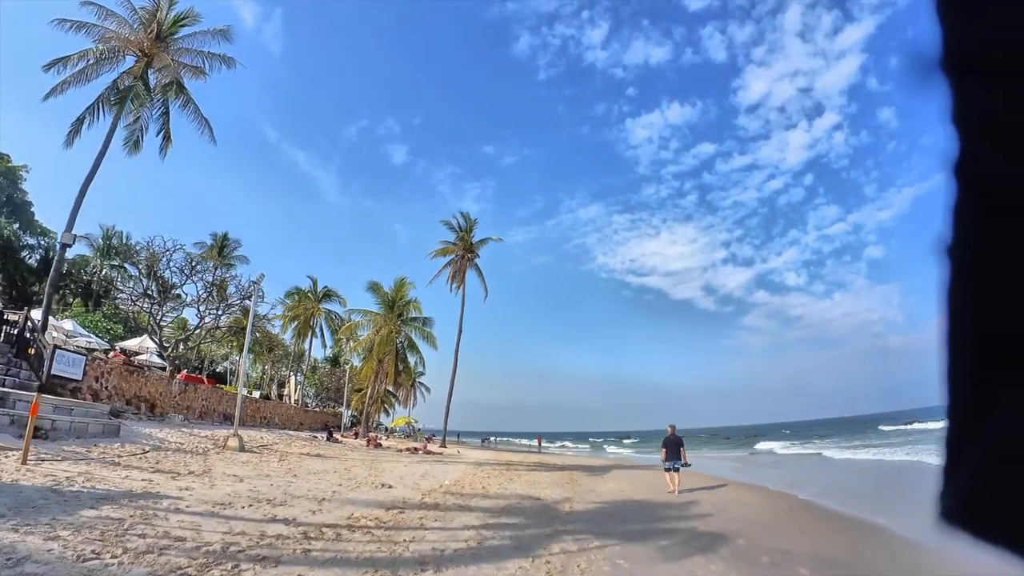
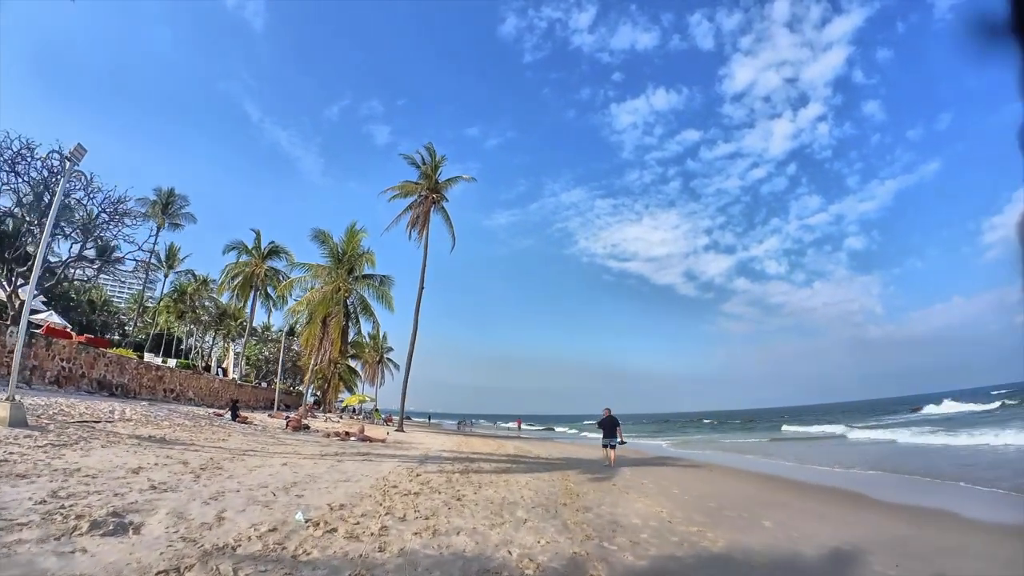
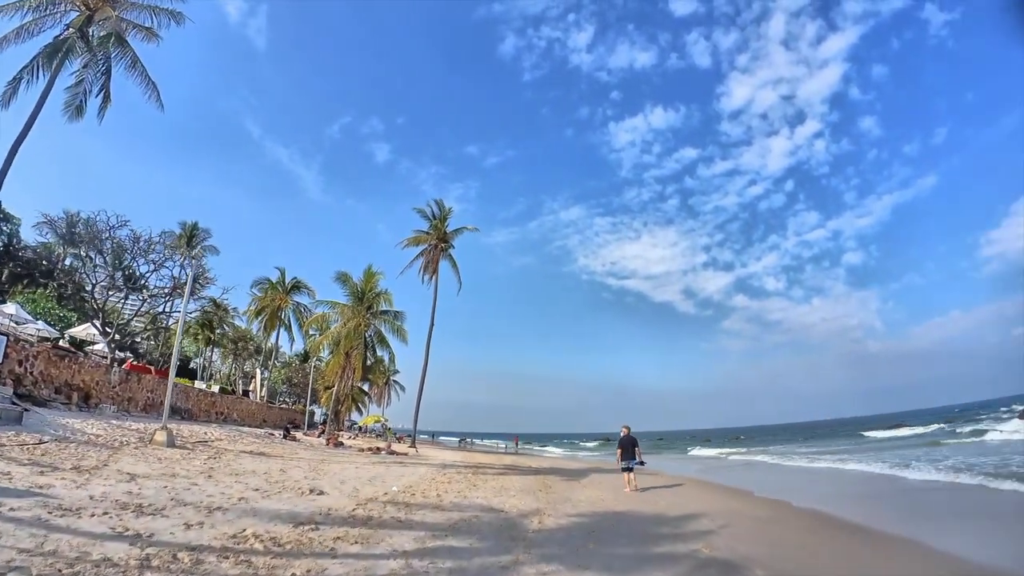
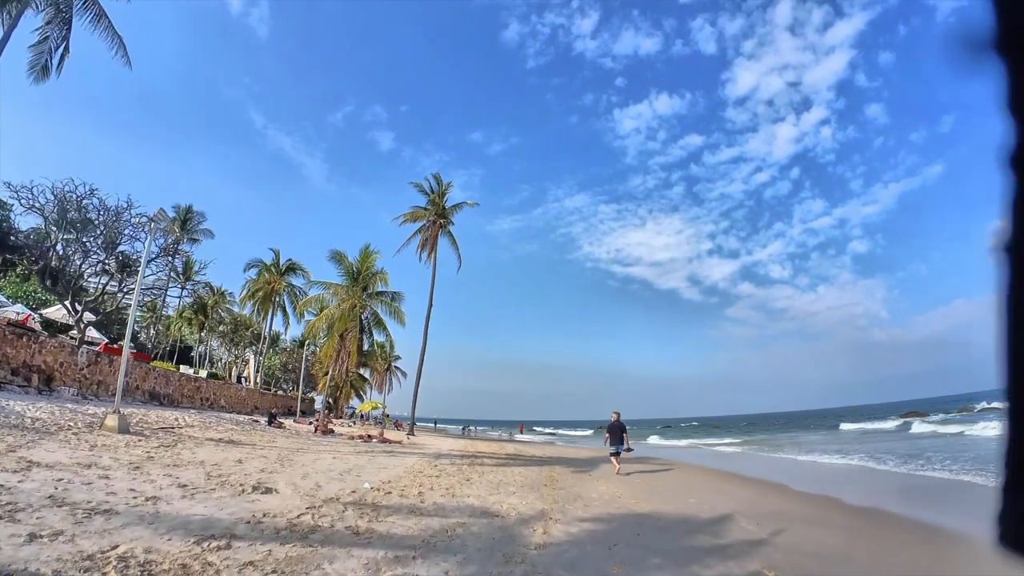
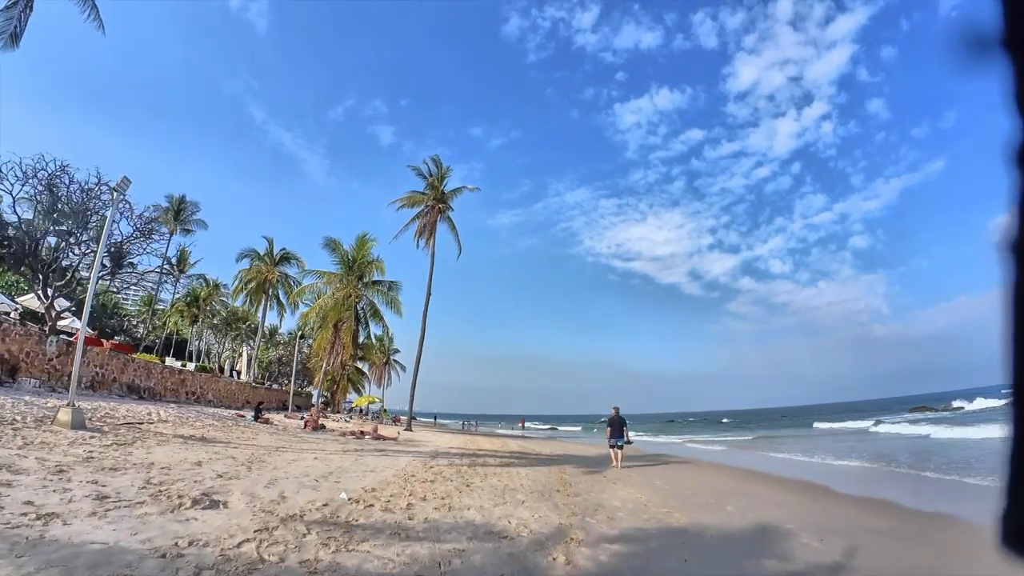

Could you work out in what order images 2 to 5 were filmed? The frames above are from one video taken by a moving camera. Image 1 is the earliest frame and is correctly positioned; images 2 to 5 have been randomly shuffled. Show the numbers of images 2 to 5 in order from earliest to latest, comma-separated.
3, 4, 5, 2
